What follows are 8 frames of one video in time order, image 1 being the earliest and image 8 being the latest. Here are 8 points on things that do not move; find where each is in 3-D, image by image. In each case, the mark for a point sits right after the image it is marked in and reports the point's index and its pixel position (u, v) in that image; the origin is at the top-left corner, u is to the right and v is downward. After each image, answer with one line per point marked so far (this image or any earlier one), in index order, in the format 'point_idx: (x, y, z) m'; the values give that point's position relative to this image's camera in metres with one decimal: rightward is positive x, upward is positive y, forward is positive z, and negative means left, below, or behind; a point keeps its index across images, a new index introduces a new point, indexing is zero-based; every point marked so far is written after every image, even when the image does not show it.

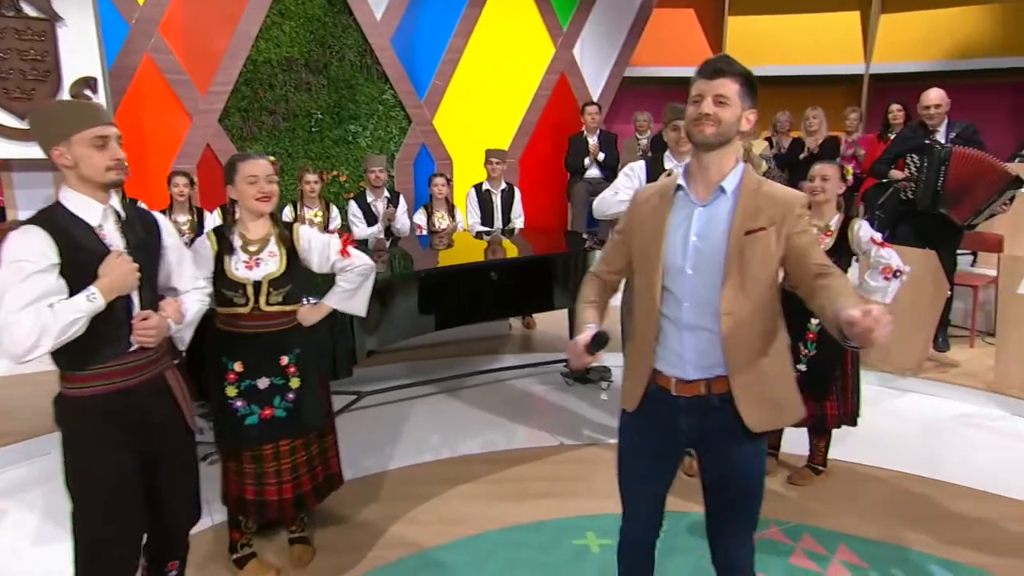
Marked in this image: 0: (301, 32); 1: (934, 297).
0: (-1.5, +1.9, +4.1) m
1: (+2.4, -0.1, +2.9) m
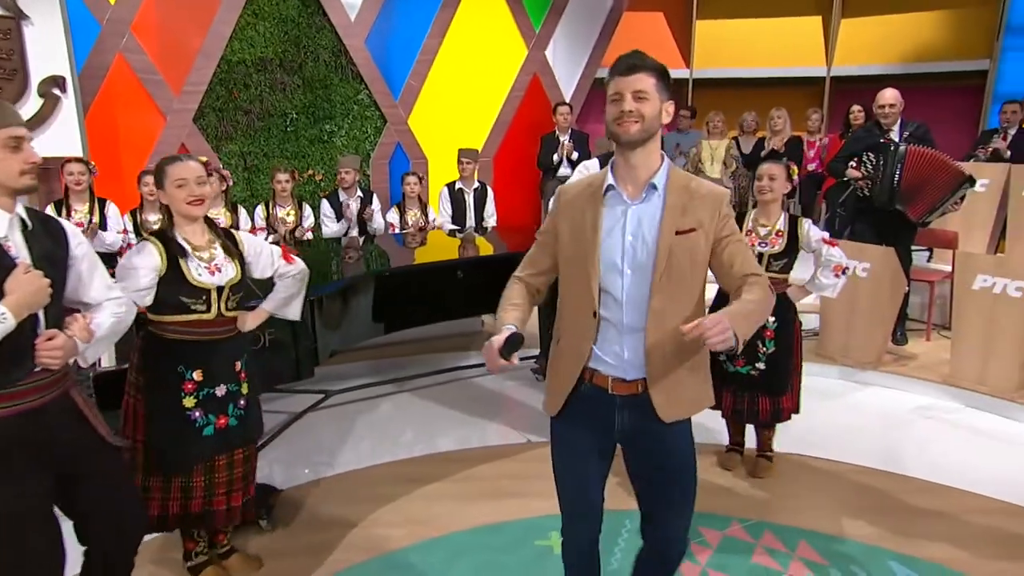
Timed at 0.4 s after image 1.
0: (-1.7, +1.9, +4.1) m
1: (+2.2, 0.0, +3.0) m
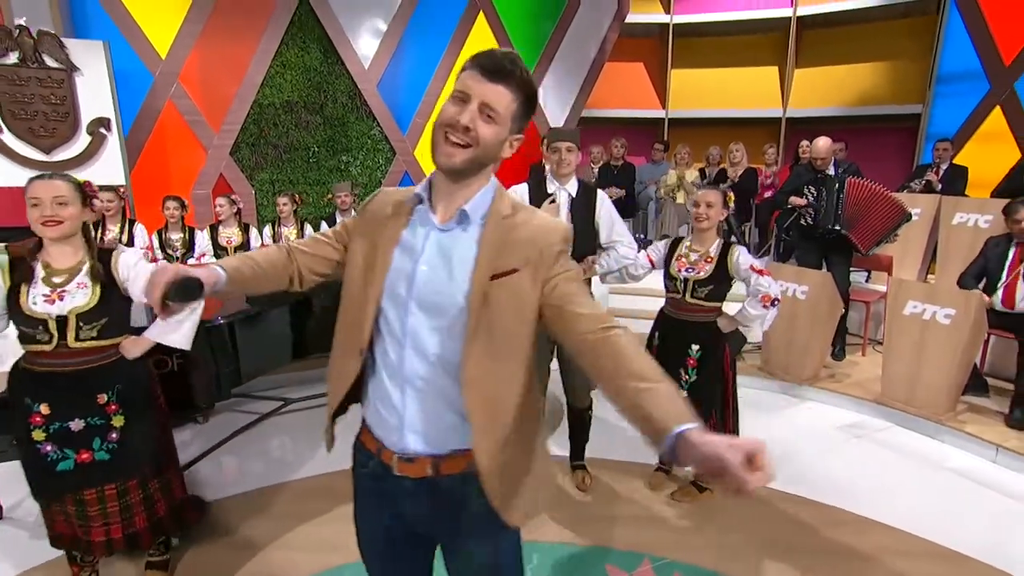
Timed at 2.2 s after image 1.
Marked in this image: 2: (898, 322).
0: (-1.8, +1.8, +4.9) m
1: (+1.9, -0.2, +3.3) m
2: (+2.2, -0.2, +3.1) m
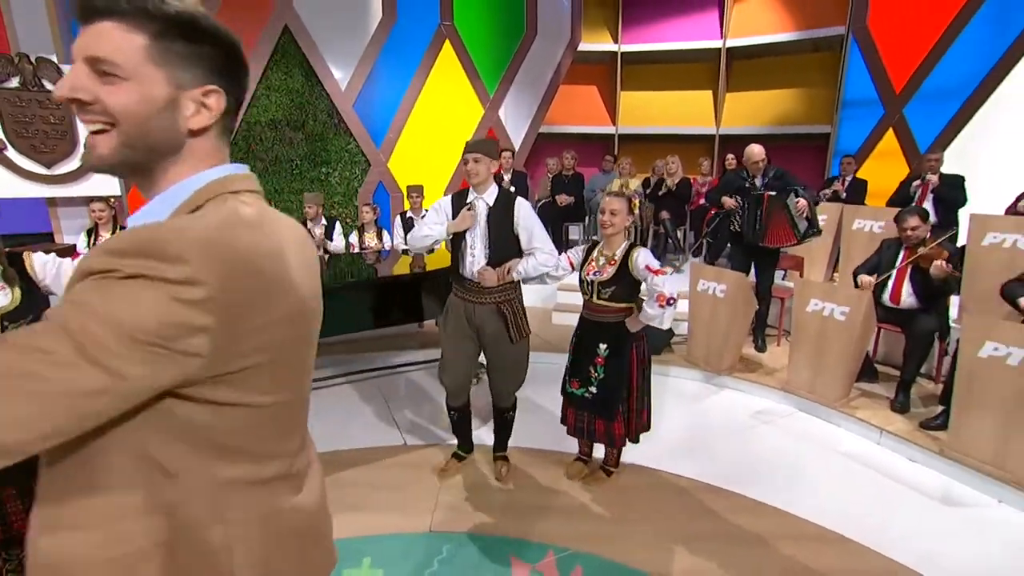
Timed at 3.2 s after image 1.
0: (-2.1, +1.8, +5.4) m
1: (+1.5, -0.2, +3.7) m
2: (+1.8, -0.2, +3.5) m
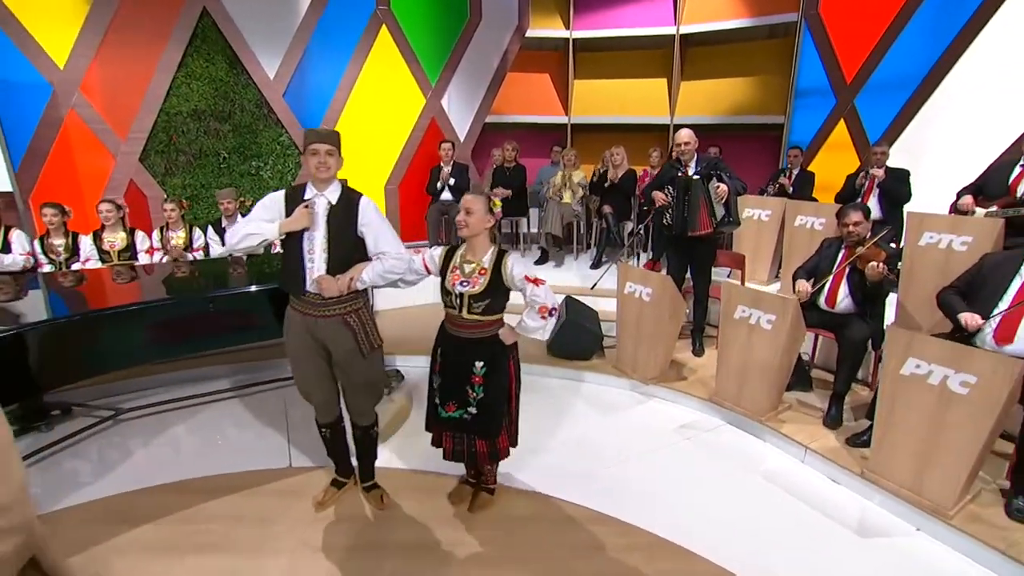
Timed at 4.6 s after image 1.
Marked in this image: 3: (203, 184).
0: (-2.7, +1.8, +5.1) m
1: (+1.0, -0.2, +3.5) m
2: (+1.3, -0.2, +3.3) m
3: (-2.8, +0.9, +5.2) m
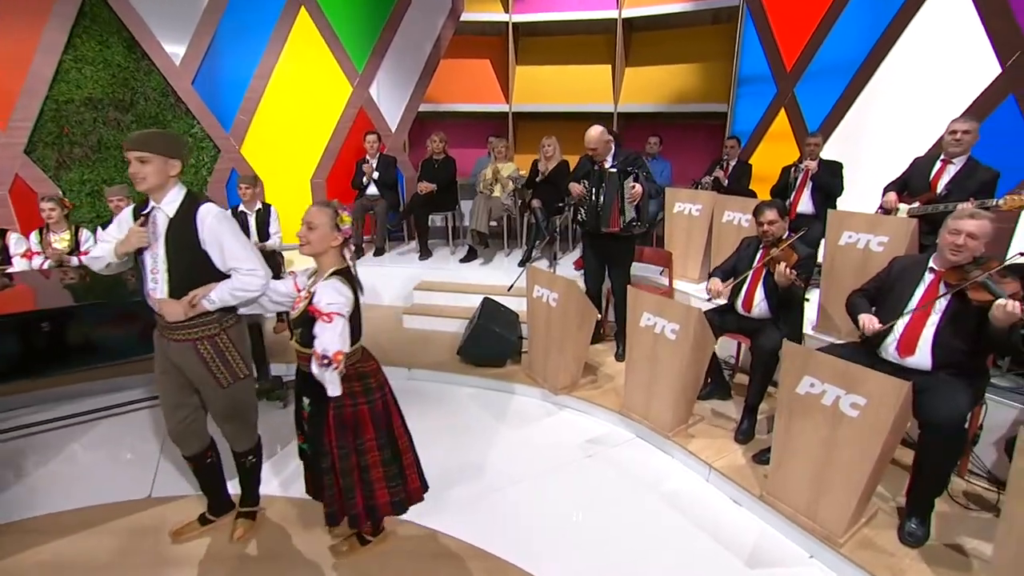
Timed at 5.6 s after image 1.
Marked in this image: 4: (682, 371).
0: (-3.4, +1.8, +4.7) m
1: (+0.4, -0.2, +3.3) m
2: (+0.7, -0.3, +3.1) m
3: (-3.5, +0.9, +4.8) m
4: (+0.8, -0.4, +2.9) m
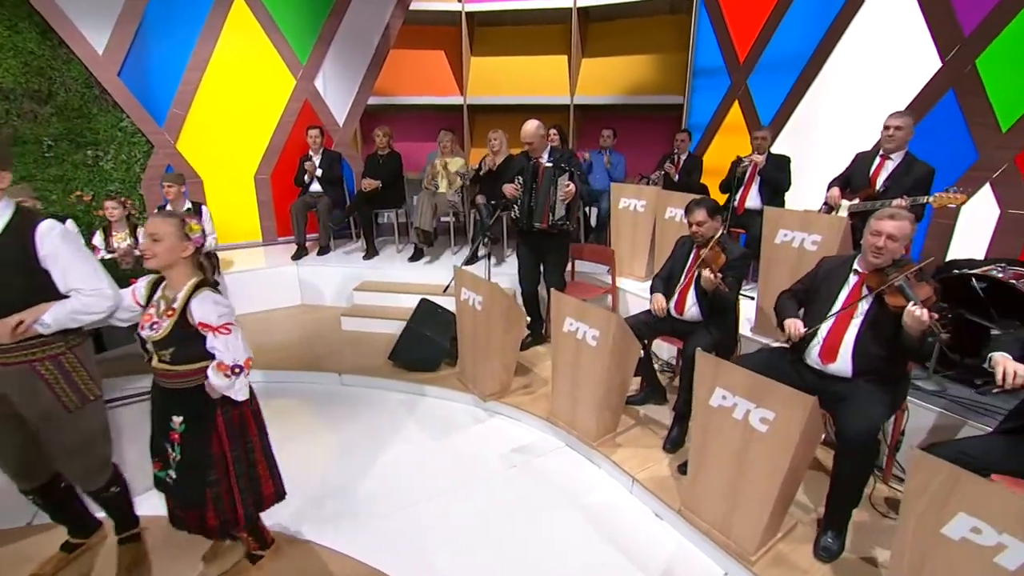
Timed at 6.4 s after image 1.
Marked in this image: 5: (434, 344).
0: (-3.8, +1.7, +4.4) m
1: (0.0, -0.2, +3.2) m
2: (+0.3, -0.3, +3.0) m
3: (-4.0, +0.9, +4.6) m
4: (+0.4, -0.4, +2.7) m
5: (-0.5, -0.4, +3.7) m
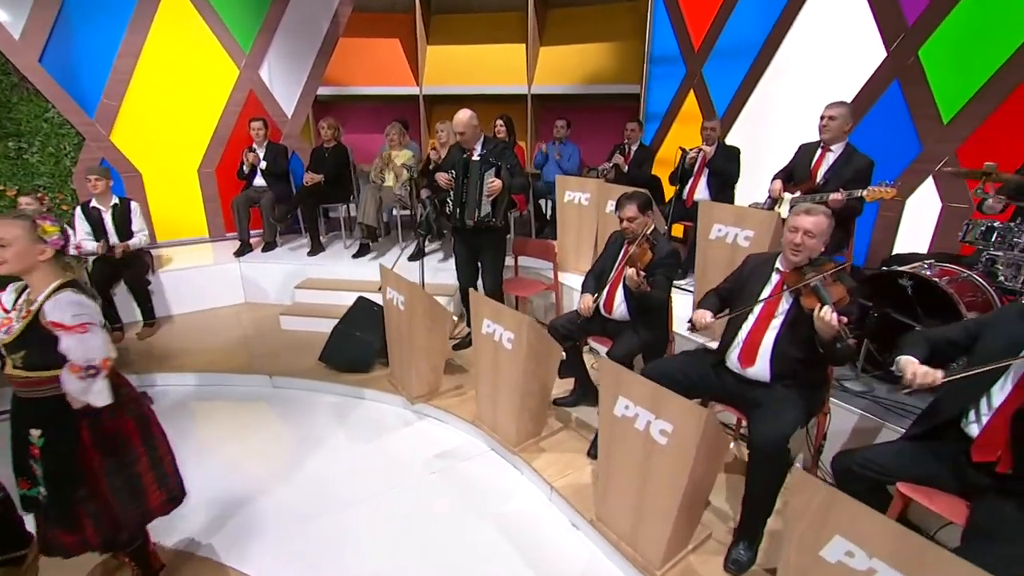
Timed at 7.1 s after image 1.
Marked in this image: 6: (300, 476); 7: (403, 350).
0: (-4.3, +1.7, +4.2) m
1: (-0.4, -0.2, +3.1) m
2: (-0.1, -0.3, +2.9) m
3: (-4.4, +0.9, +4.4) m
4: (+0.1, -0.4, +2.6) m
5: (-0.9, -0.4, +3.5) m
6: (-1.0, -0.9, +2.8) m
7: (-0.6, -0.3, +3.2) m
